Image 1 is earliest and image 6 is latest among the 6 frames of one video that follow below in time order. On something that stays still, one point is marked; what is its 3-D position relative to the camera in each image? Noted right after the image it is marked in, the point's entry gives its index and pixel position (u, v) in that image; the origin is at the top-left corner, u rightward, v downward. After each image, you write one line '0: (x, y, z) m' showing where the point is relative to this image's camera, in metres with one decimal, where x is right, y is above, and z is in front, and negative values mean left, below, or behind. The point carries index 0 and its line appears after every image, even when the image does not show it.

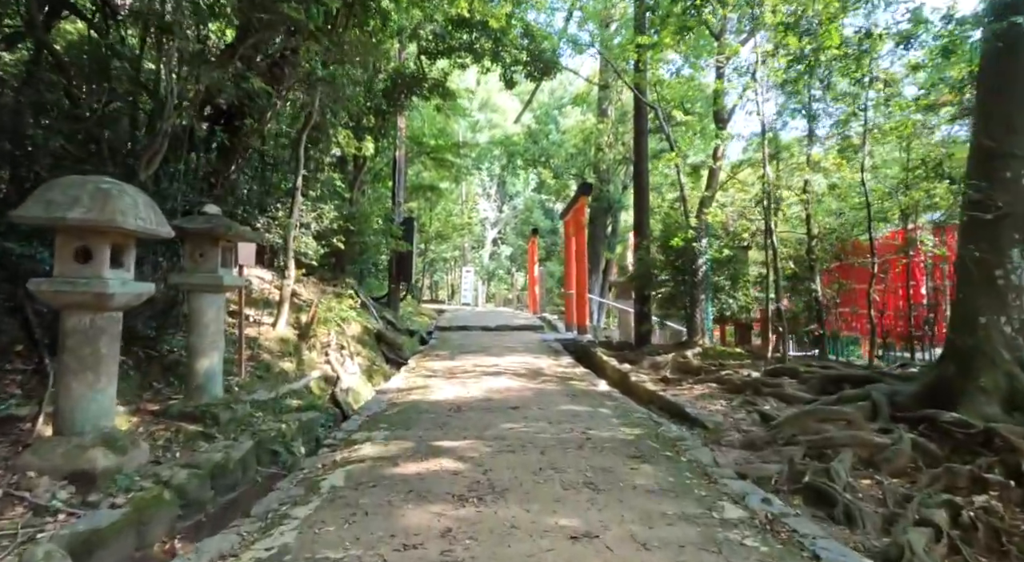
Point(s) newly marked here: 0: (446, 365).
0: (-0.7, -0.9, +6.8) m
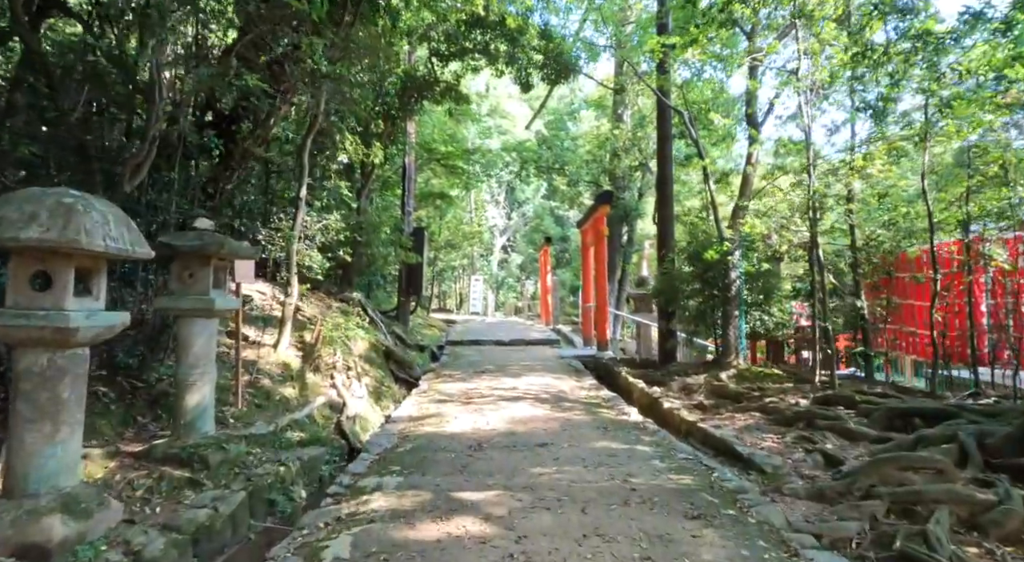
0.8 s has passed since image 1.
0: (-0.5, -1.1, +6.4) m
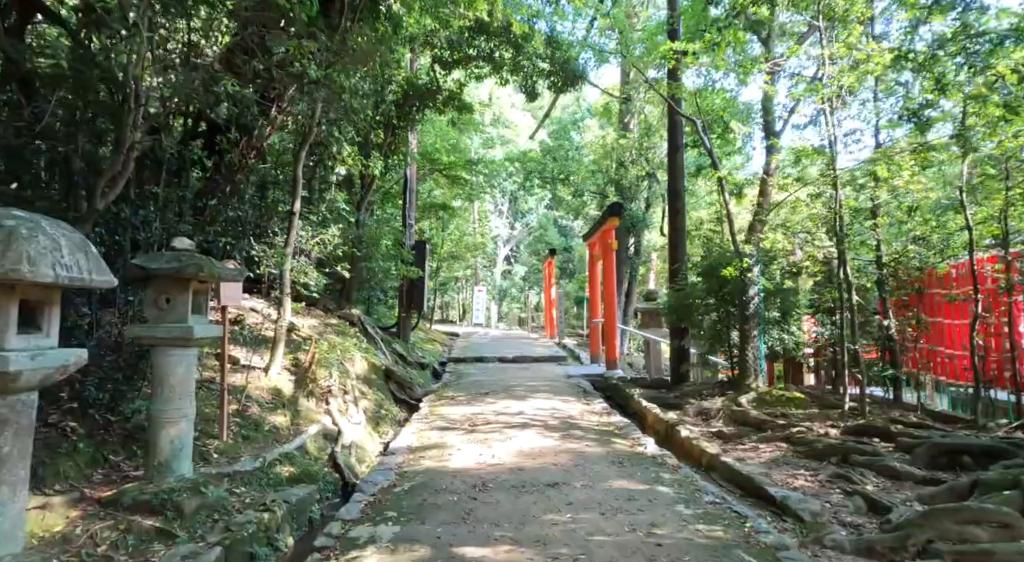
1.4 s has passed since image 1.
0: (-0.5, -1.3, +6.0) m
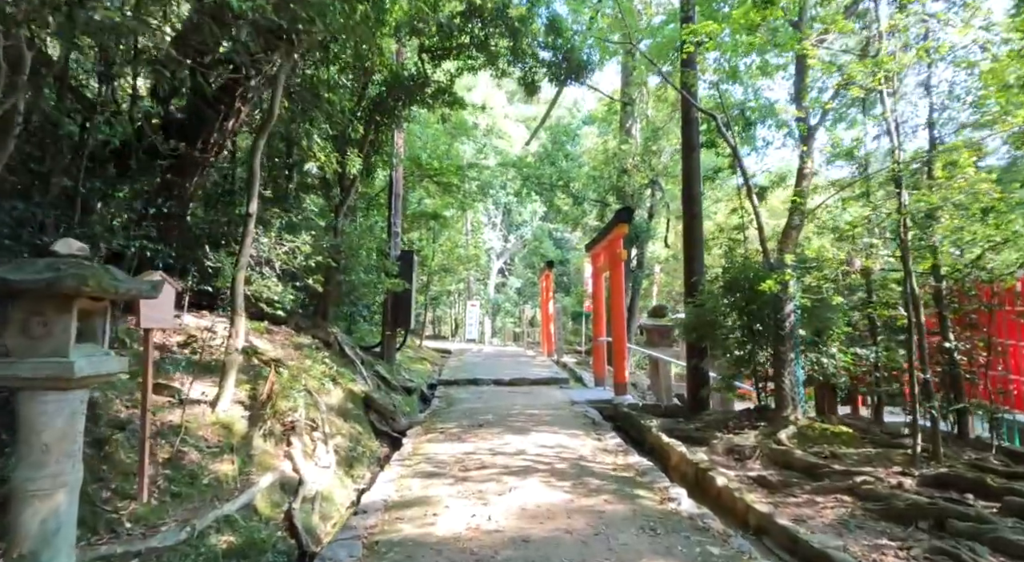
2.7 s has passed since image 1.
0: (-0.5, -1.4, +5.1) m
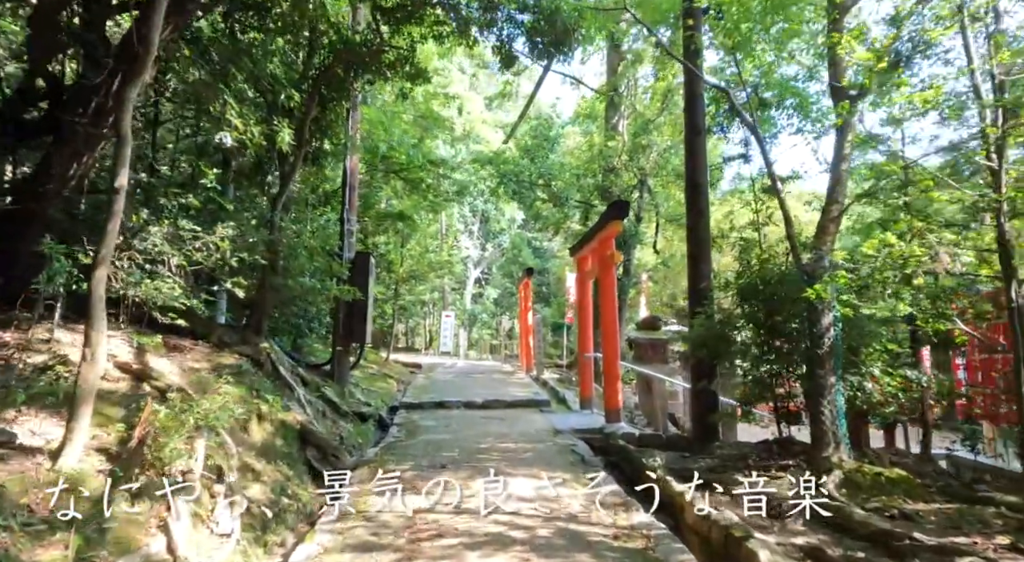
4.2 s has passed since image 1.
0: (-0.7, -1.4, +3.9) m
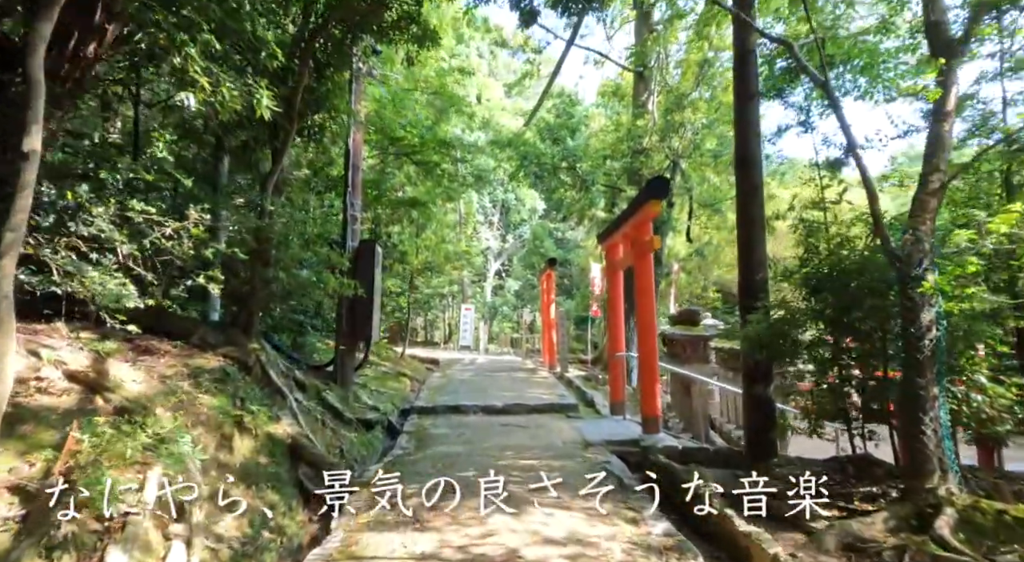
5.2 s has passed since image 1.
0: (-0.5, -1.4, +3.1) m
